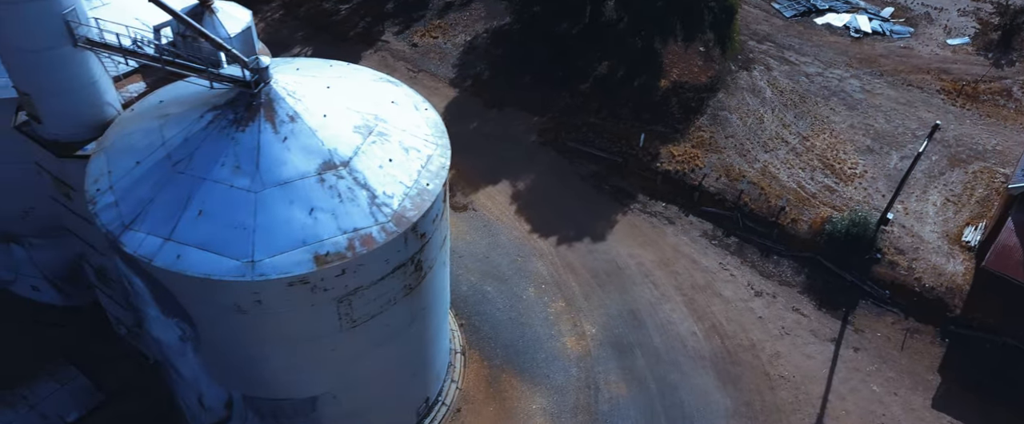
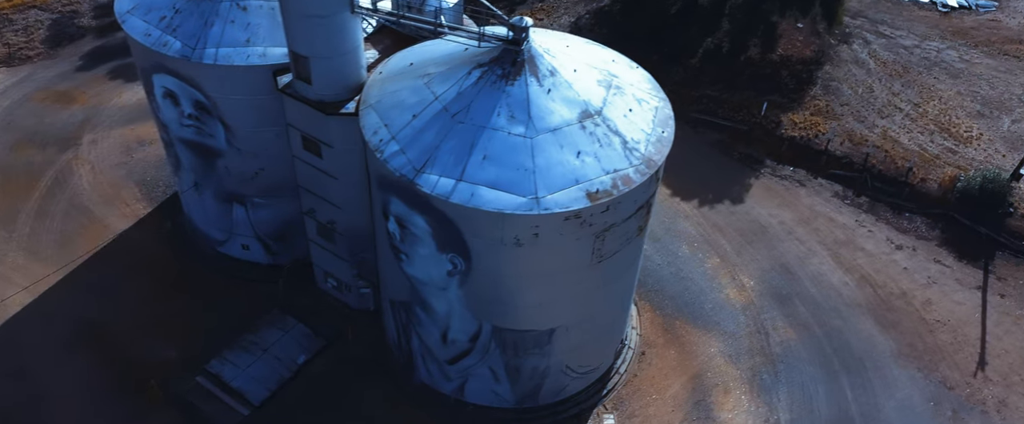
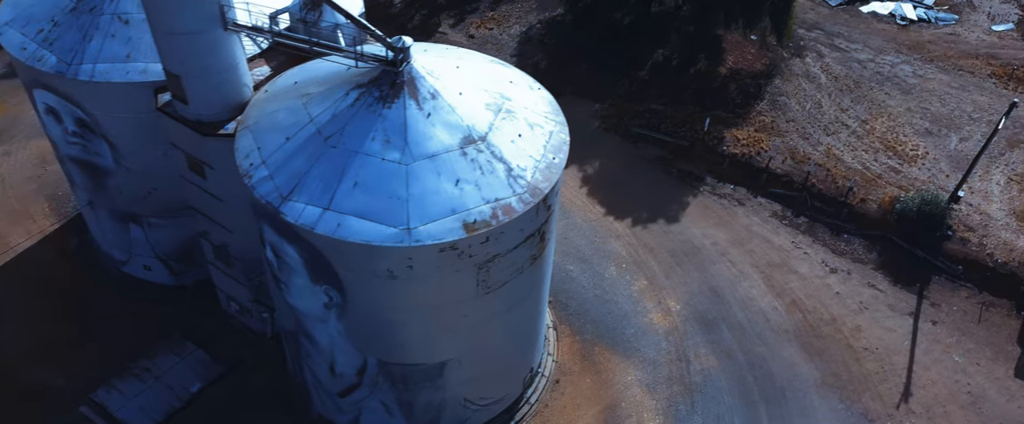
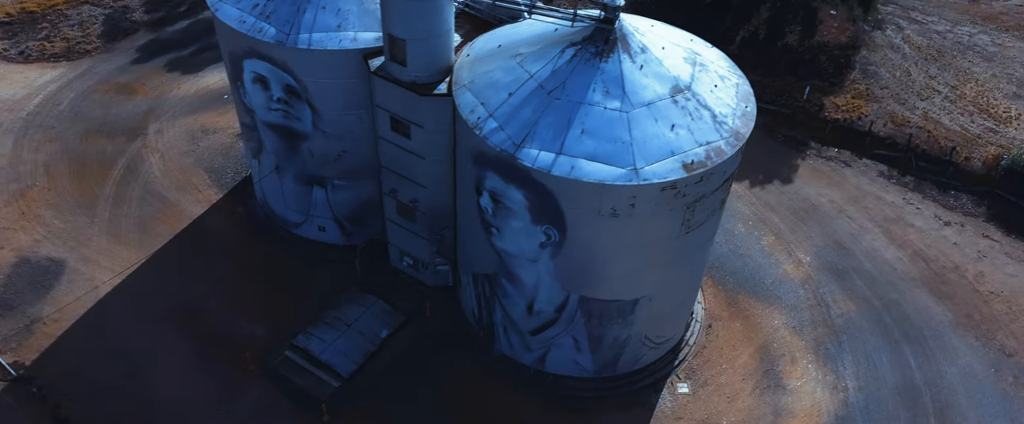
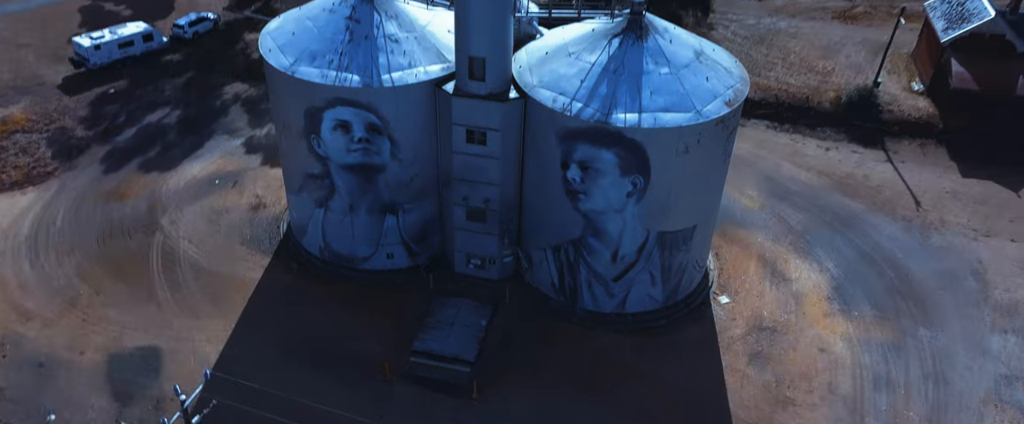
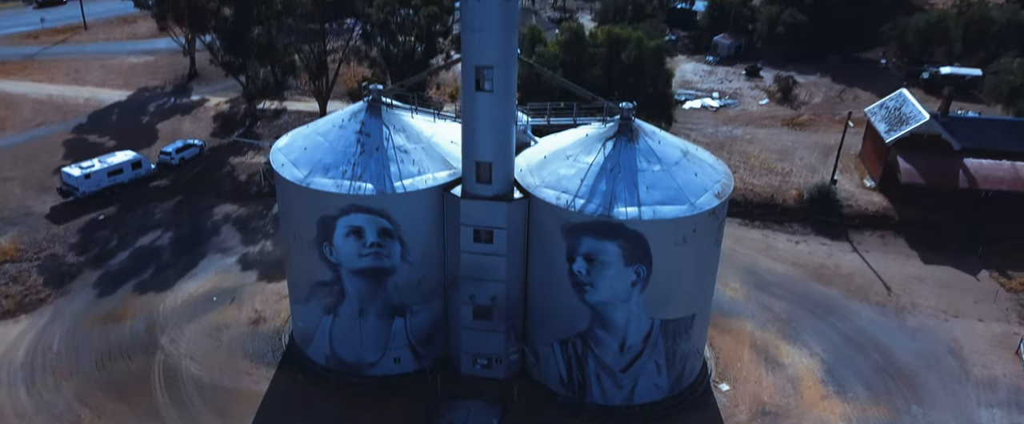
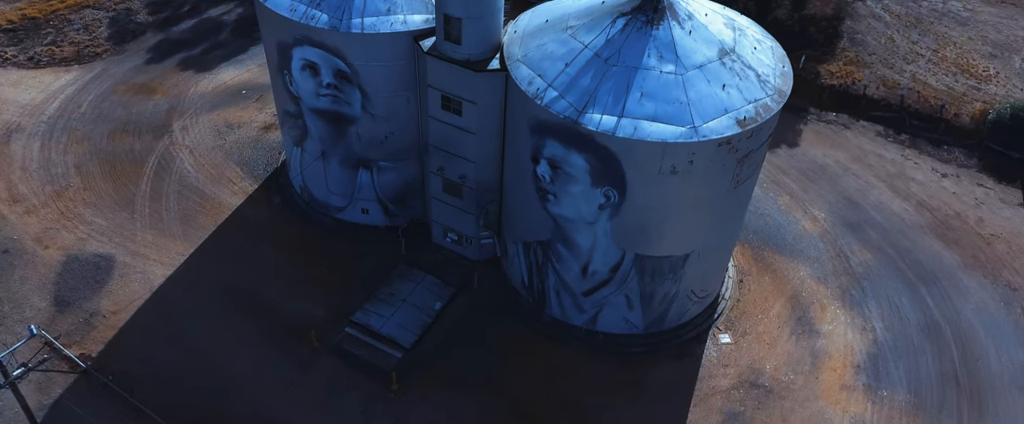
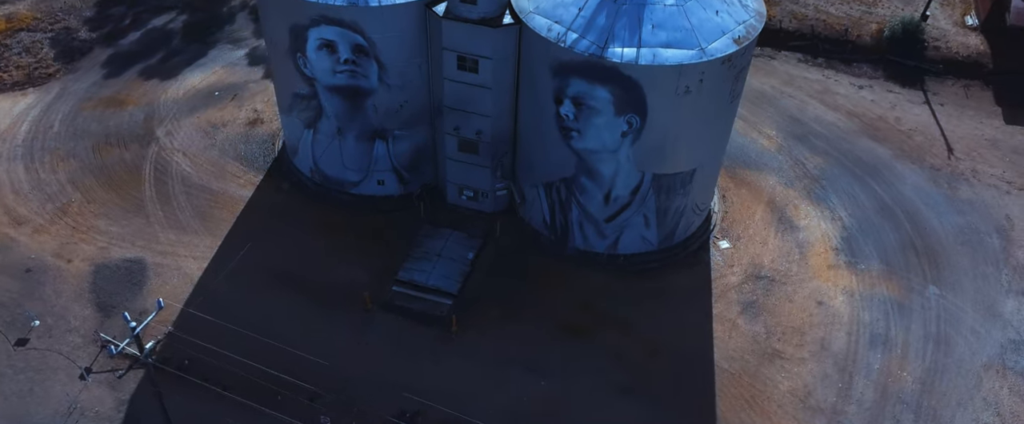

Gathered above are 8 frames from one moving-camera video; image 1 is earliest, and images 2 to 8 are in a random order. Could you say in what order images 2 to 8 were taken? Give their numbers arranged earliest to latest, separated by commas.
3, 2, 4, 7, 8, 5, 6
